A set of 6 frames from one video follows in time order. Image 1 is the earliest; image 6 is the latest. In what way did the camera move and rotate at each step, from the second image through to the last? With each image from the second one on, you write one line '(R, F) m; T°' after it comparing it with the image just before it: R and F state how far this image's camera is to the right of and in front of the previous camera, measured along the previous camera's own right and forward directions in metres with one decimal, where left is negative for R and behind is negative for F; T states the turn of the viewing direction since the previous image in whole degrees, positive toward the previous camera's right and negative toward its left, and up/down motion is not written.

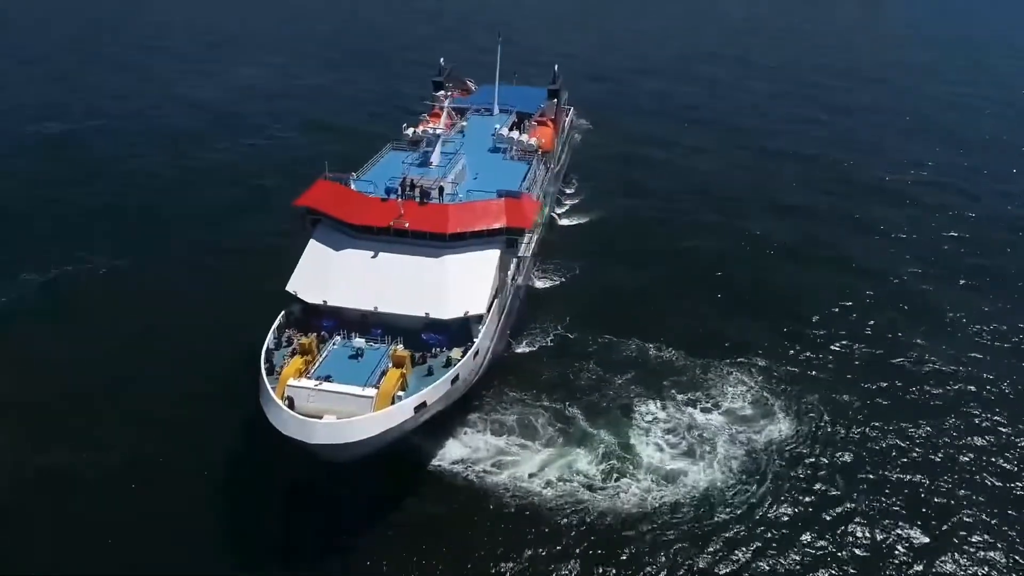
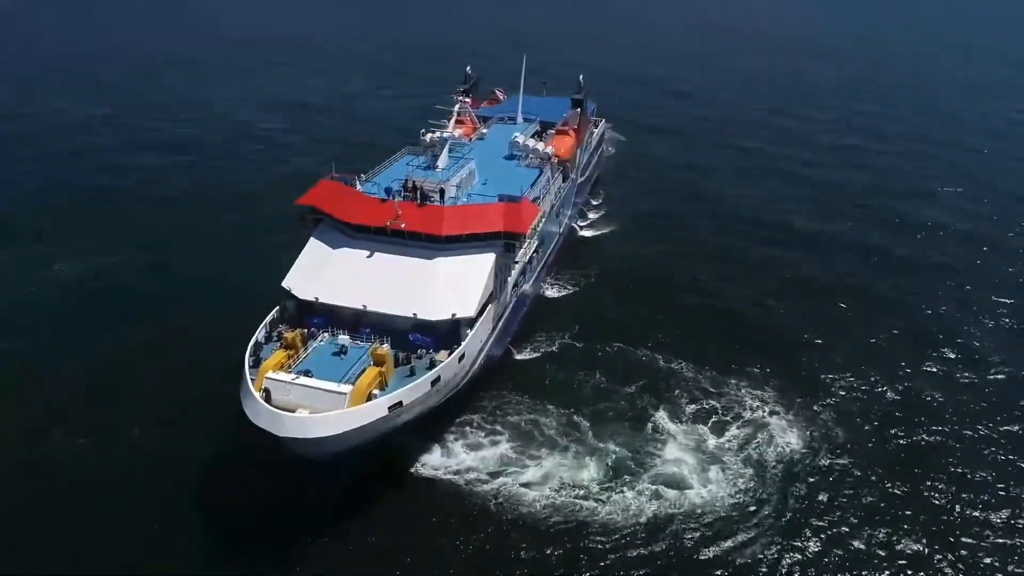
(+3.2, +0.6) m; -4°
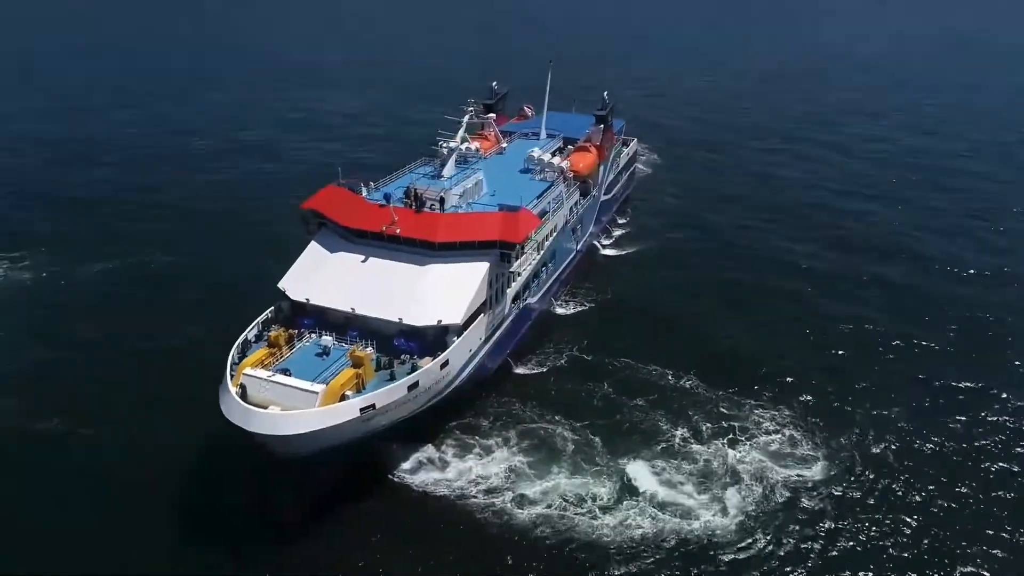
(+3.5, +0.7) m; -4°
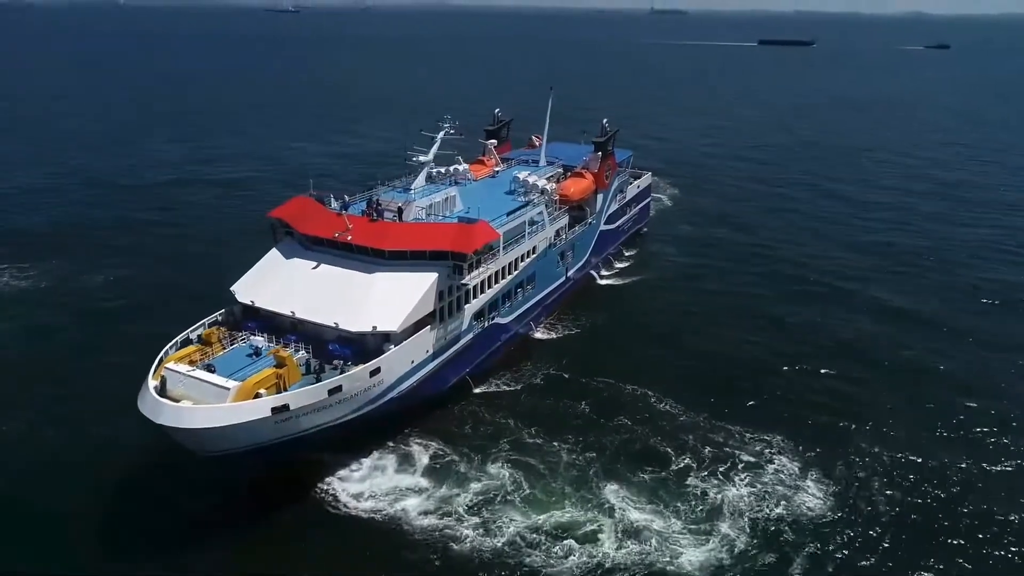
(+6.1, +1.4) m; -5°
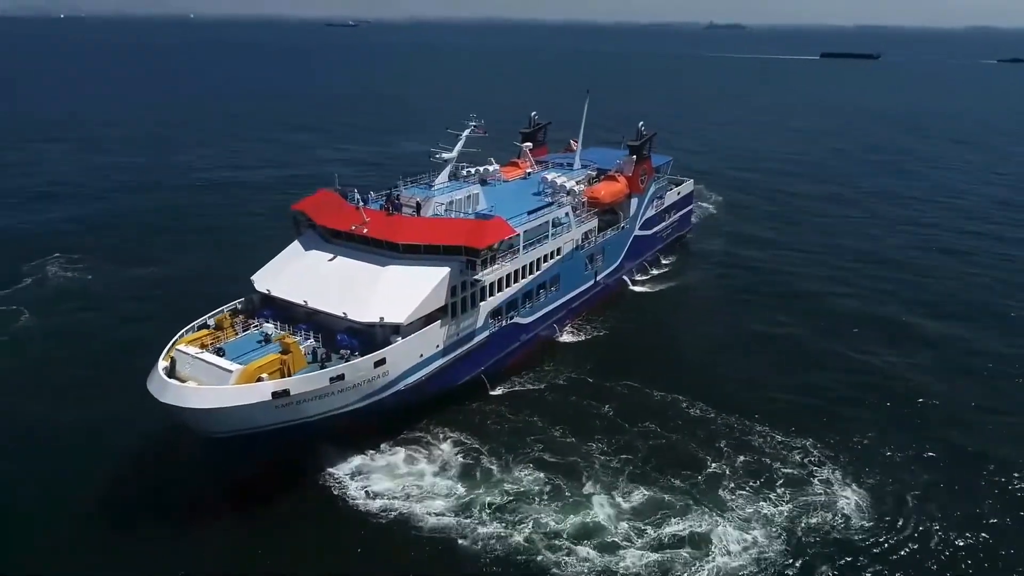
(+2.5, +0.5) m; -5°
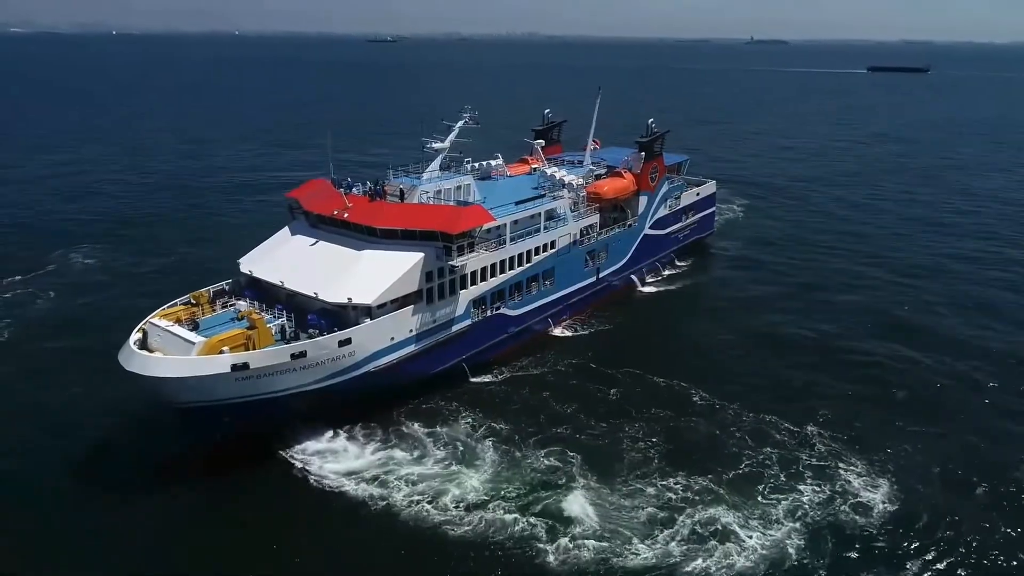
(+4.6, +0.3) m; -5°
